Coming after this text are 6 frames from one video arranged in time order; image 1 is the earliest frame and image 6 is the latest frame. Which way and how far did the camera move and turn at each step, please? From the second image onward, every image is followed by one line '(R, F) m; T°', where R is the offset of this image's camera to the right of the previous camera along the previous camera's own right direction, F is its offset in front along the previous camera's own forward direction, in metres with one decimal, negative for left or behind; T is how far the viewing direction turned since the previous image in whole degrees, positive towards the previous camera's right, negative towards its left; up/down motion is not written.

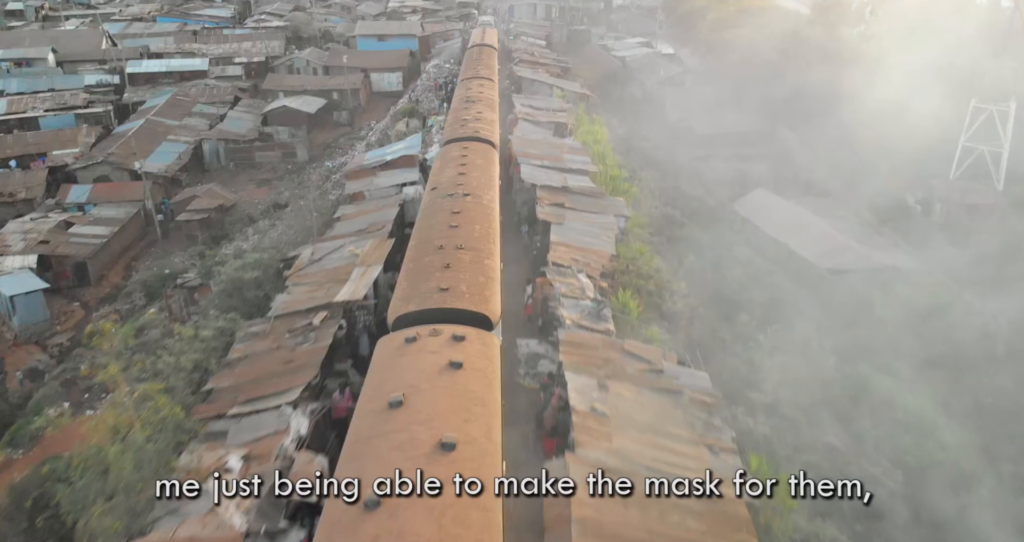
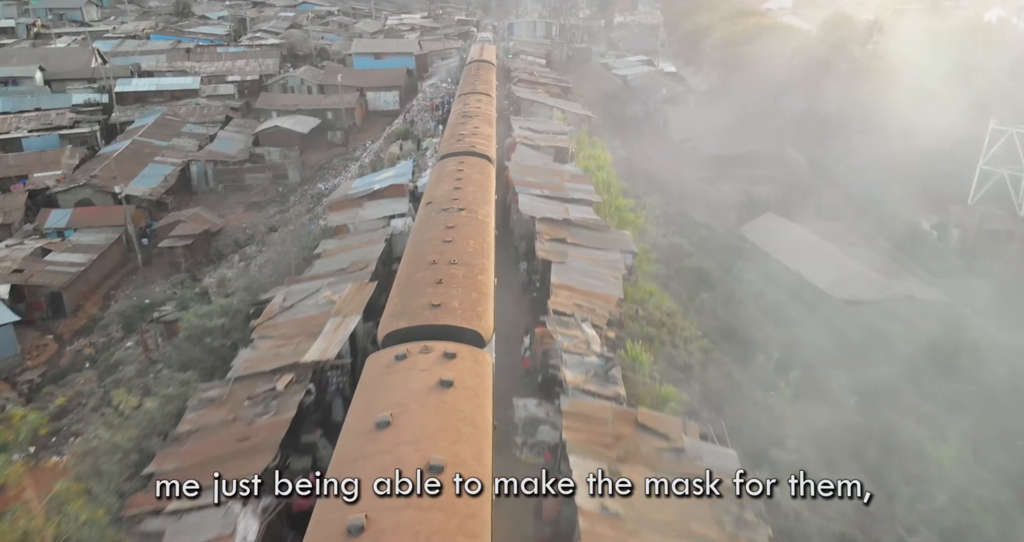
(+0.1, +1.1) m; 0°
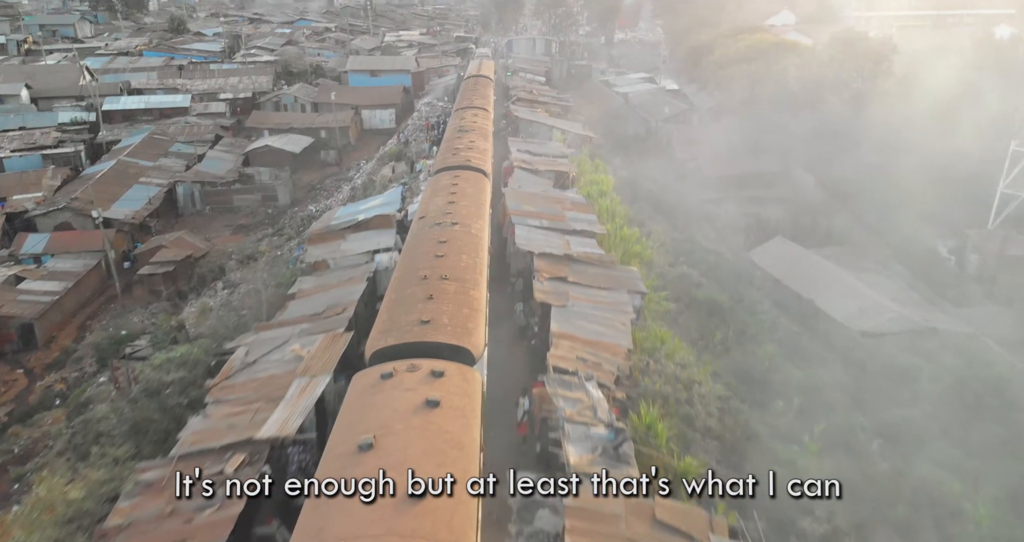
(+0.1, +1.1) m; 0°
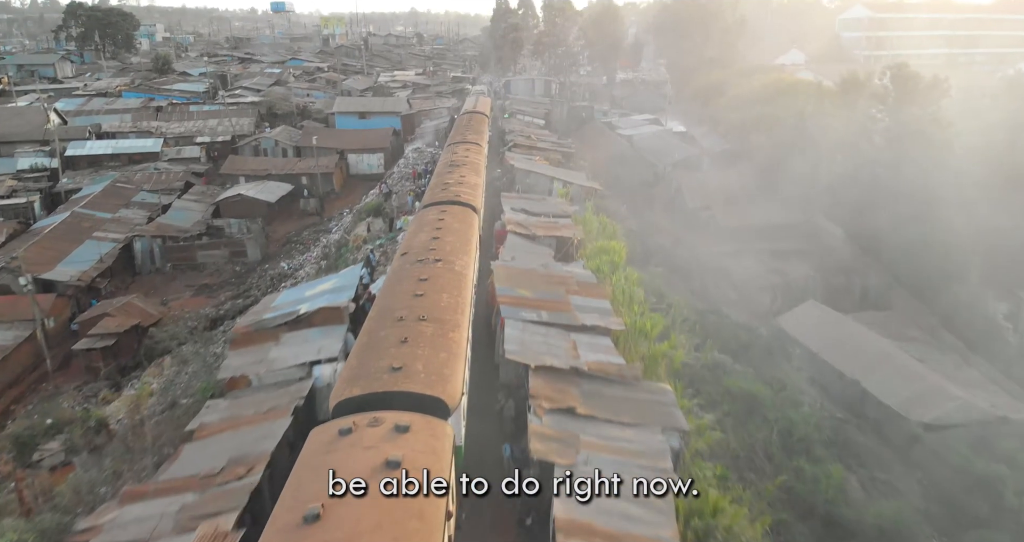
(+0.1, +2.9) m; 0°
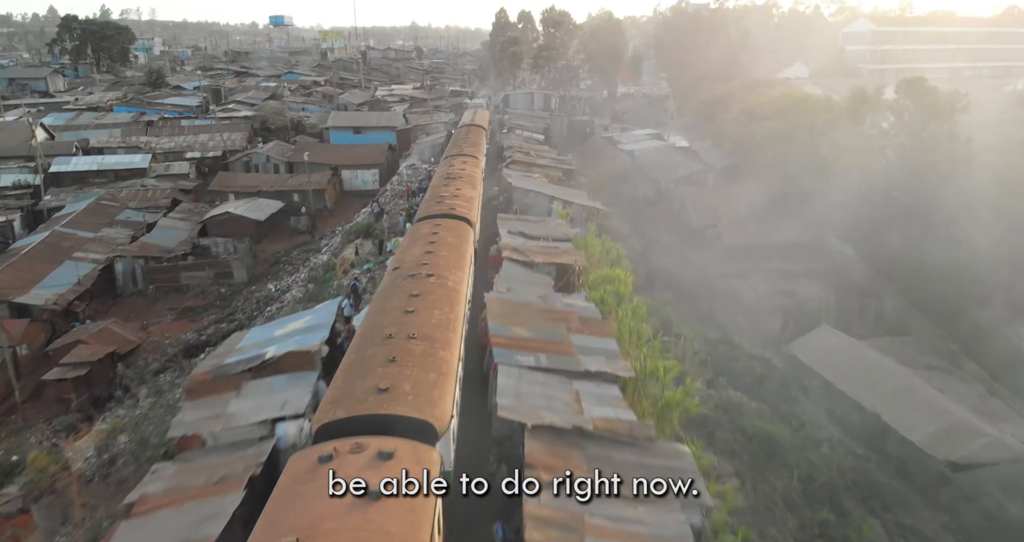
(+0.1, +1.1) m; 0°
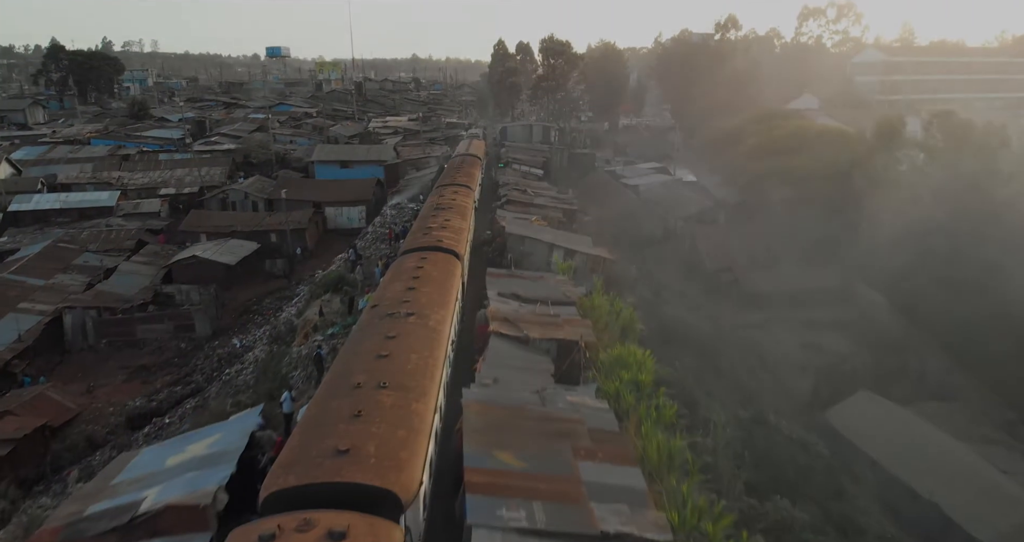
(+0.1, +2.5) m; 0°
